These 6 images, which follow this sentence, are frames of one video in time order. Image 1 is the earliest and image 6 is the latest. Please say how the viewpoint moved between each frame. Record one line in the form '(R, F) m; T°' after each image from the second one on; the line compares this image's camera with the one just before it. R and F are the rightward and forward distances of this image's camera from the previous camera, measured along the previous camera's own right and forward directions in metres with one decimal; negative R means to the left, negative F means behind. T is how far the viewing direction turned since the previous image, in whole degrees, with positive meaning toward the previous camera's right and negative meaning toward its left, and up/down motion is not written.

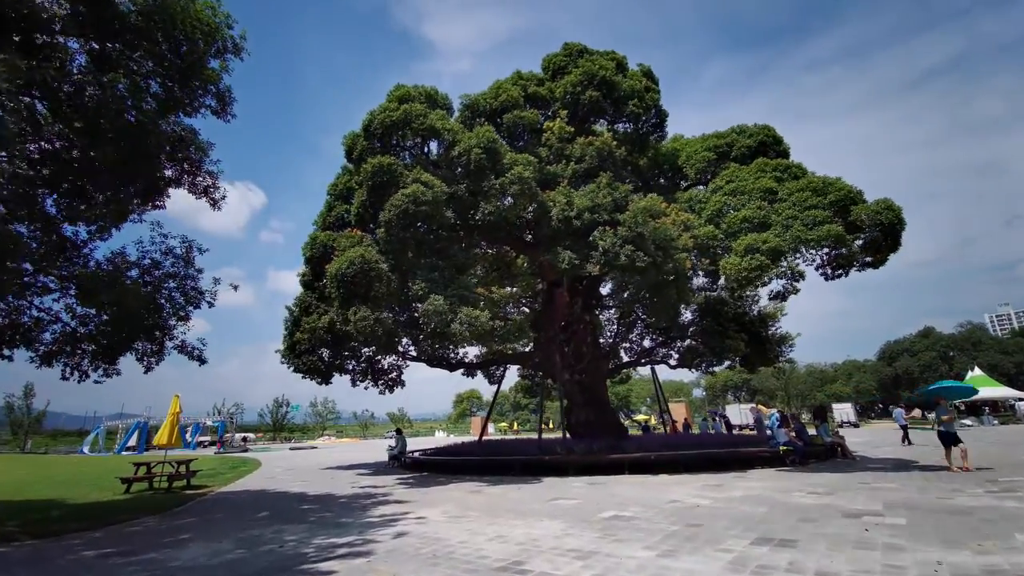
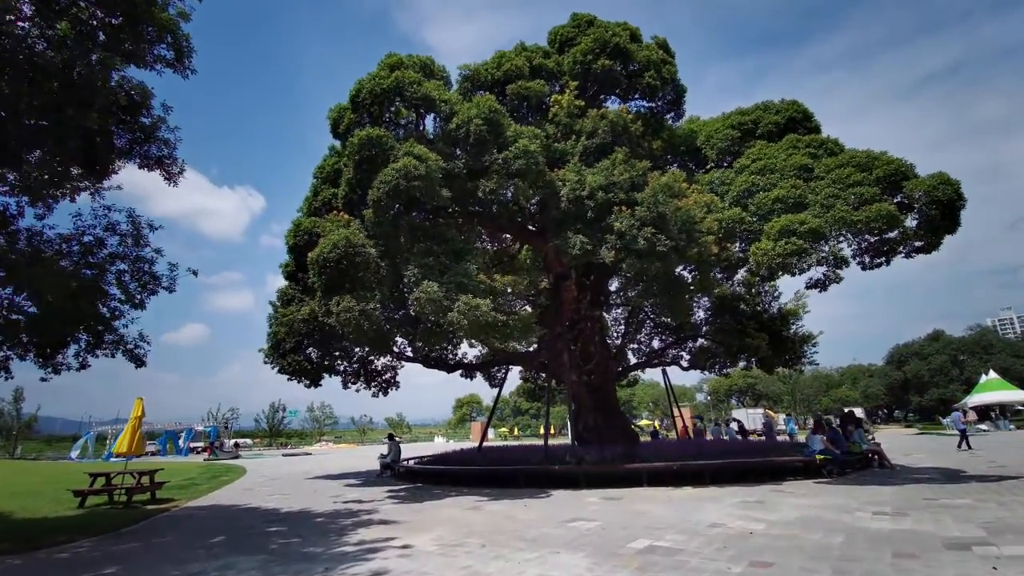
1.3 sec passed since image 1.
(-0.1, +1.6) m; 0°
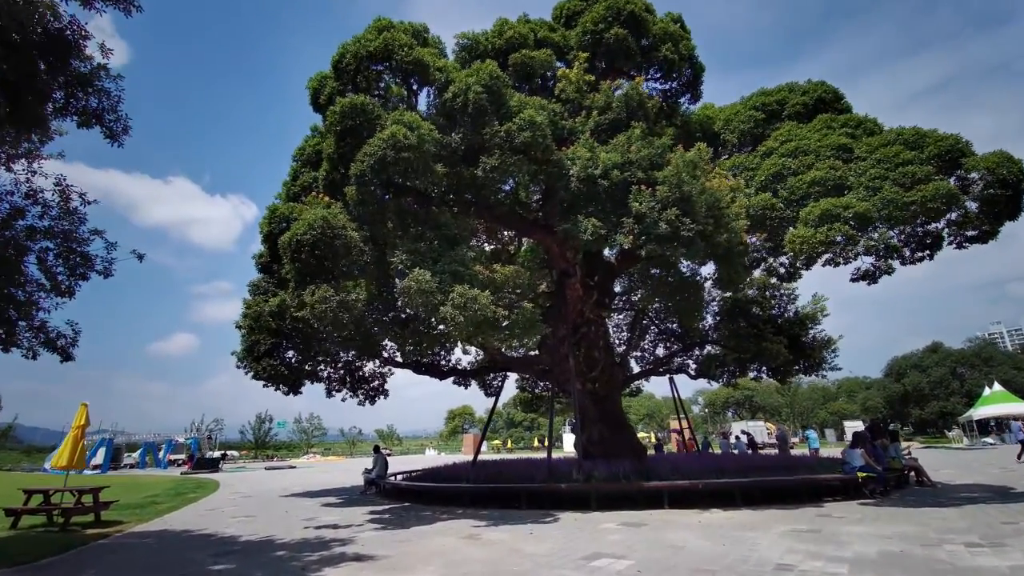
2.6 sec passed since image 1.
(-0.2, +1.6) m; +1°
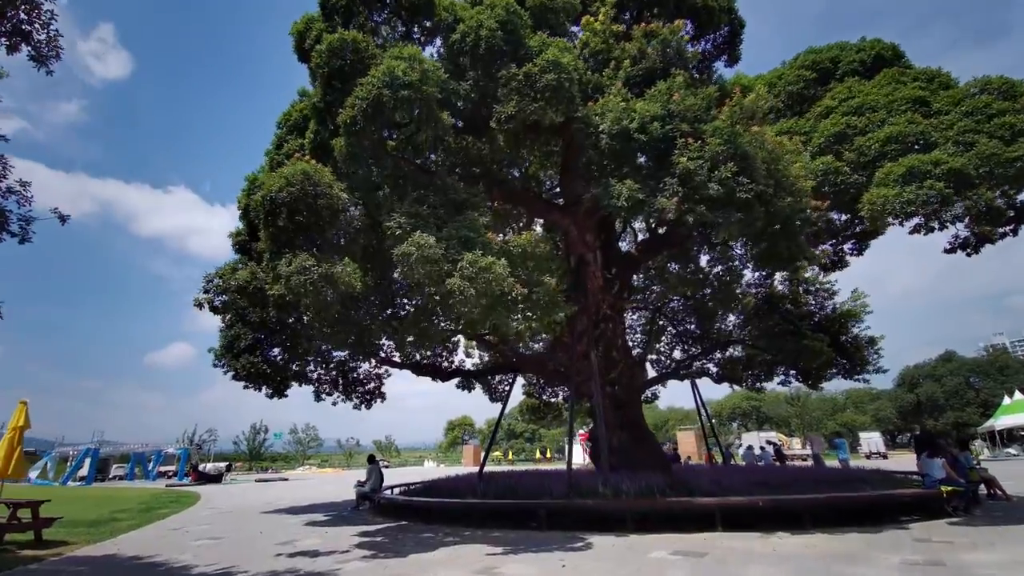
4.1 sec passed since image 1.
(-0.3, +1.8) m; 0°
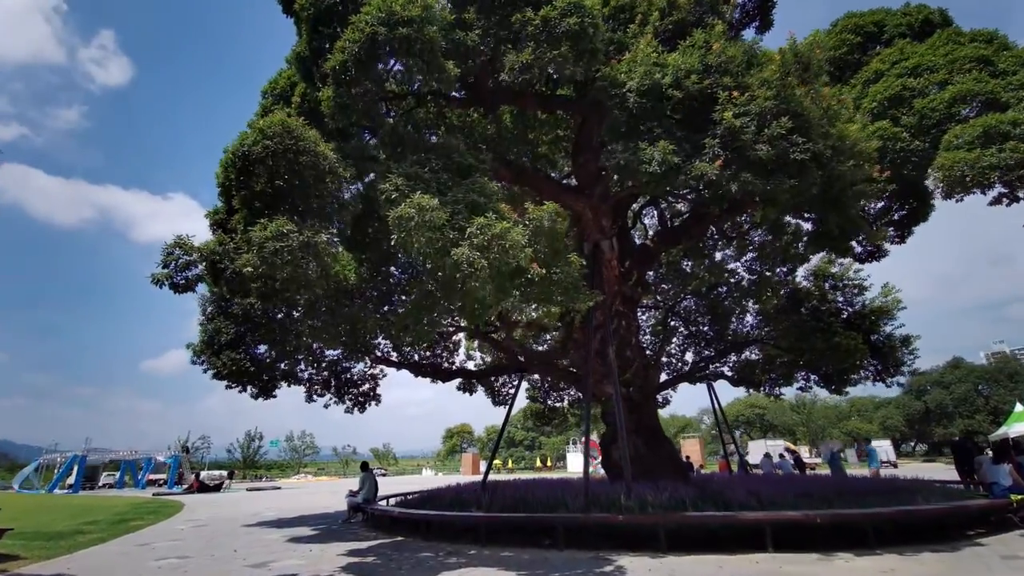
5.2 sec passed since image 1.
(-0.2, +1.3) m; 0°
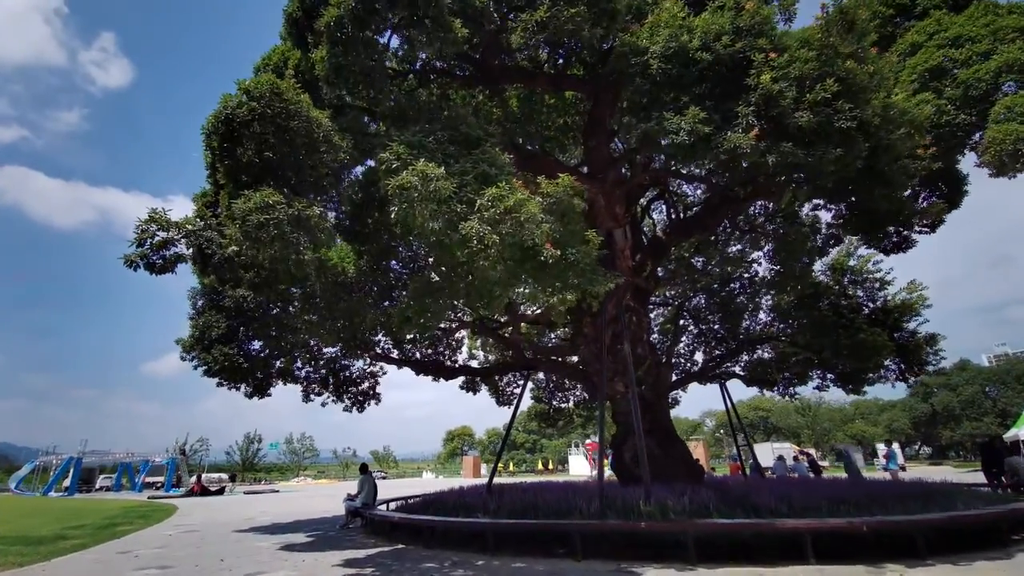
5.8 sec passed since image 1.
(-0.1, +0.7) m; 0°
